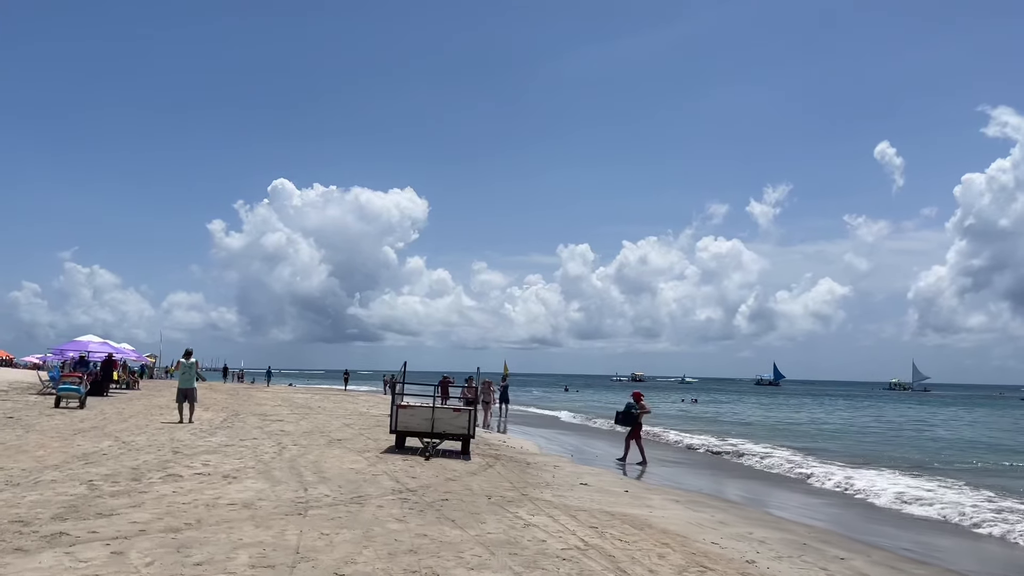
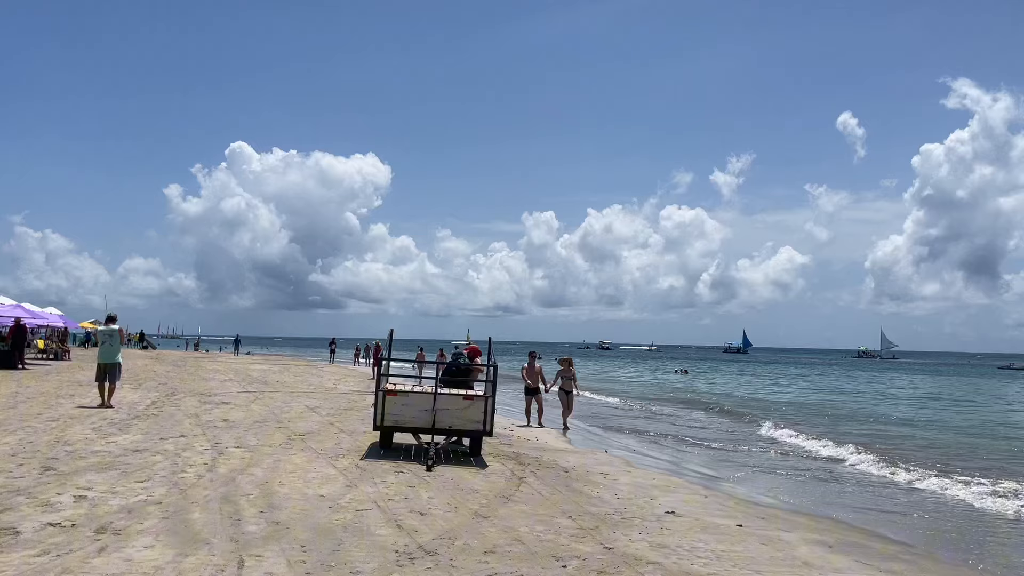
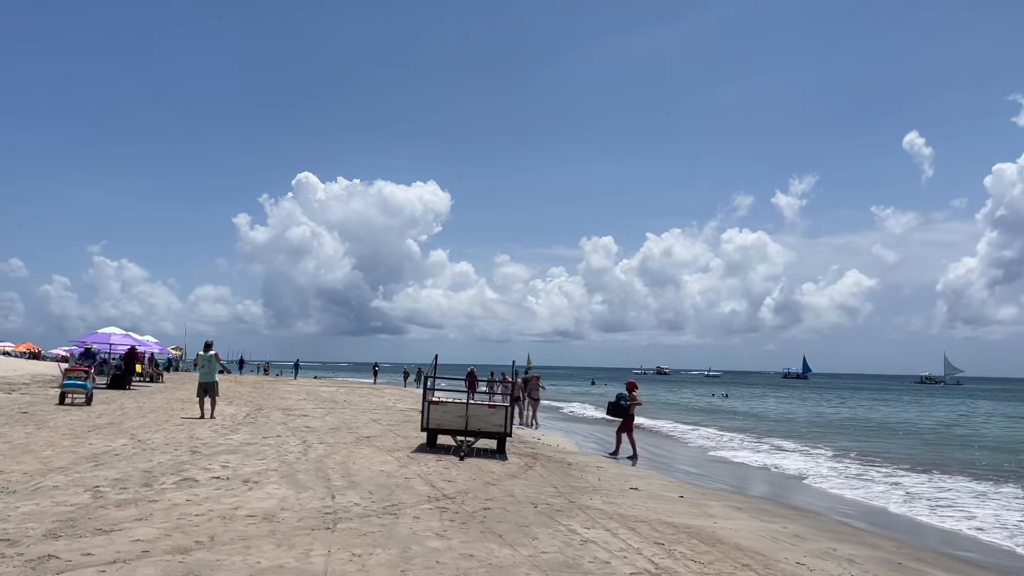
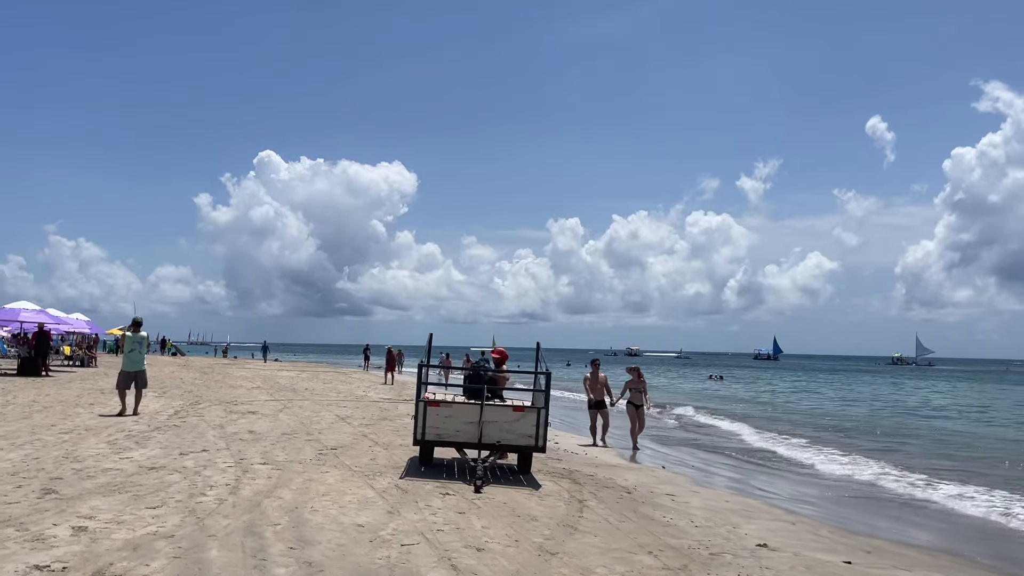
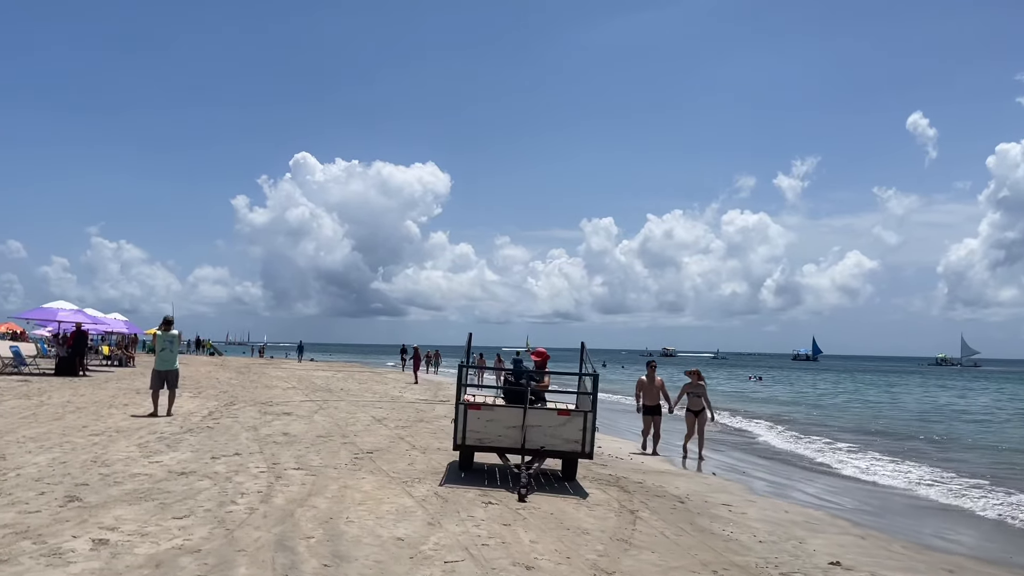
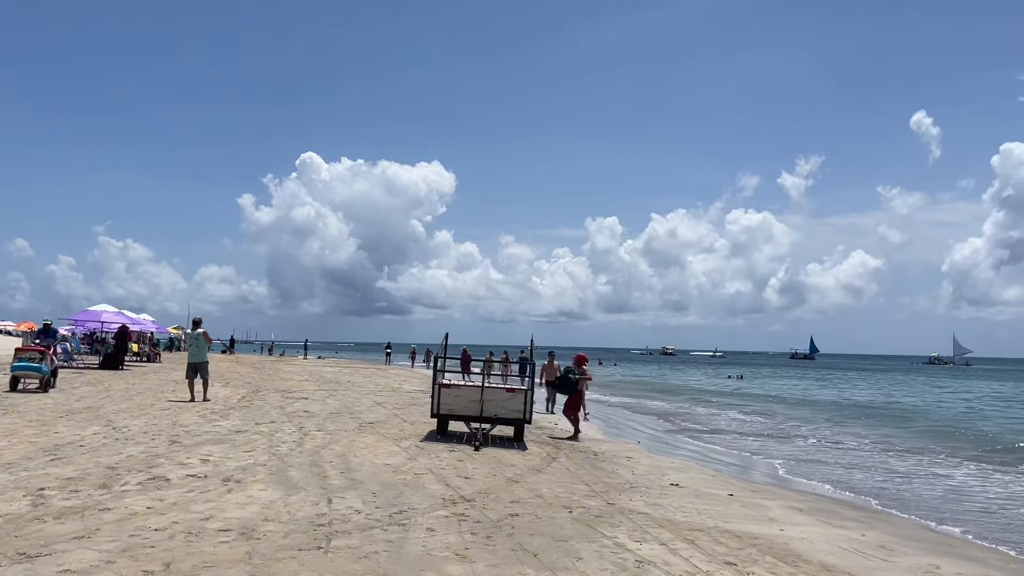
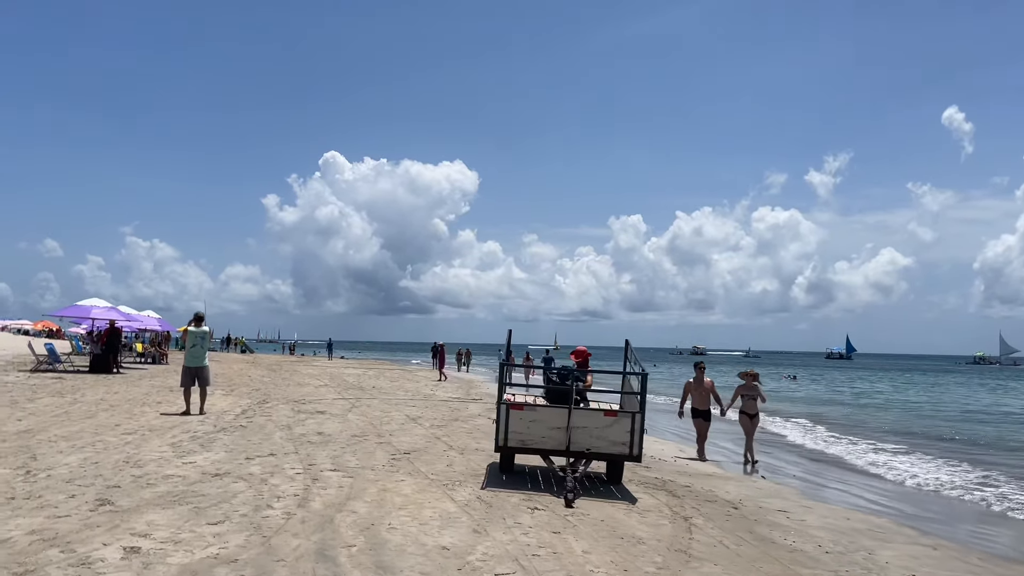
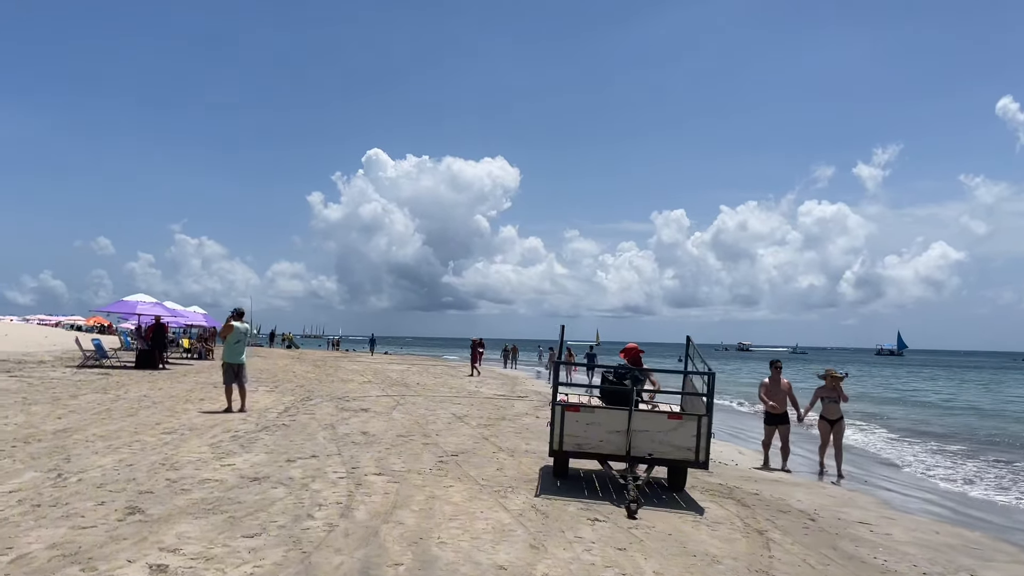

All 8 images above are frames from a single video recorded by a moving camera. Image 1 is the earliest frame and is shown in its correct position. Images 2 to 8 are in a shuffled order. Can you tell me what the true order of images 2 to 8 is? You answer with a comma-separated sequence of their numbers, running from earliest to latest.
3, 6, 2, 4, 5, 7, 8
